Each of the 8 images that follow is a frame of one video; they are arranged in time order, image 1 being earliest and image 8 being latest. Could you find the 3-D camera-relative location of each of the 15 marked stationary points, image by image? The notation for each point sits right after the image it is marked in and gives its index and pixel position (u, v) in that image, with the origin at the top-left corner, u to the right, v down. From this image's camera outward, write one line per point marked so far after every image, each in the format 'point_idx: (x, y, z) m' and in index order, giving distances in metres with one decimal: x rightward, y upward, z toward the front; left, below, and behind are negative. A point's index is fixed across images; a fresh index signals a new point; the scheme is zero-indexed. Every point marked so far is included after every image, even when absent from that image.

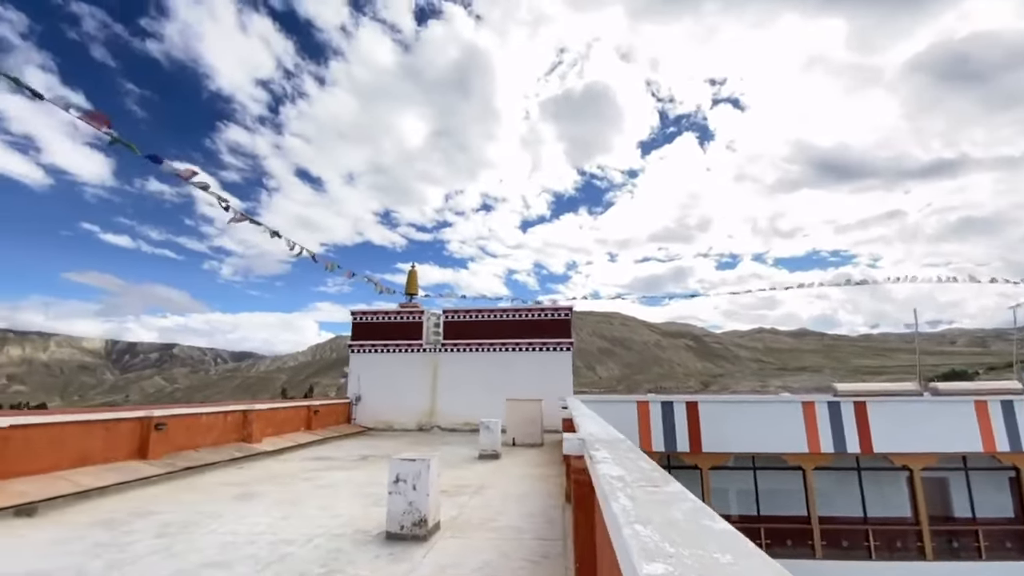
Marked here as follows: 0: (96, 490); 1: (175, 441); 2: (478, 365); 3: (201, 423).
0: (-5.5, -2.6, +6.3) m
1: (-5.8, -2.6, +8.3) m
2: (-1.0, -2.4, +14.9) m
3: (-5.7, -2.5, +8.9) m
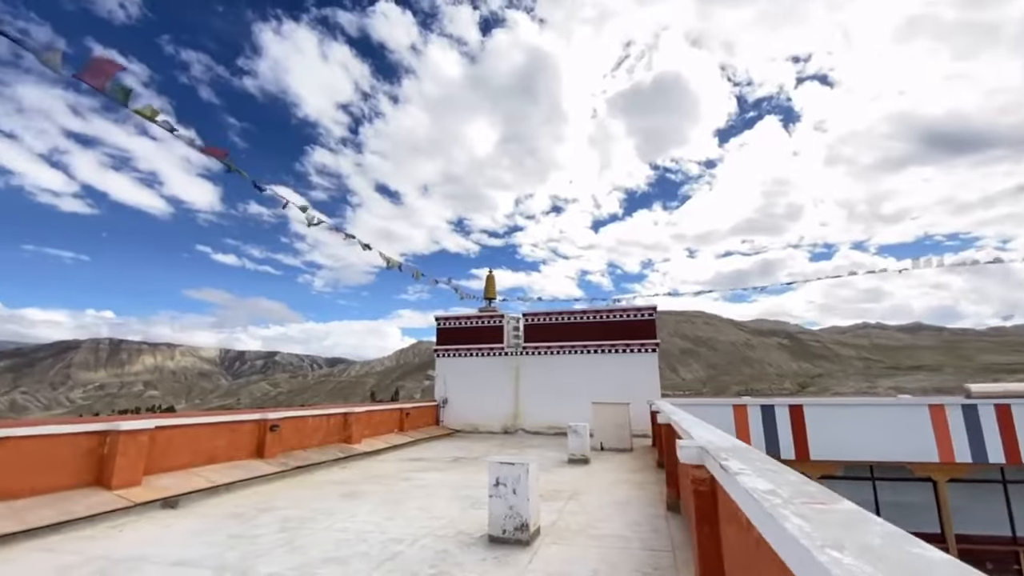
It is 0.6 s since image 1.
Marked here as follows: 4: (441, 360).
0: (-4.1, -2.9, +7.0) m
1: (-4.2, -2.9, +9.0) m
2: (+1.5, -2.5, +14.8) m
3: (-4.0, -2.7, +9.6) m
4: (-2.3, -2.4, +16.0) m
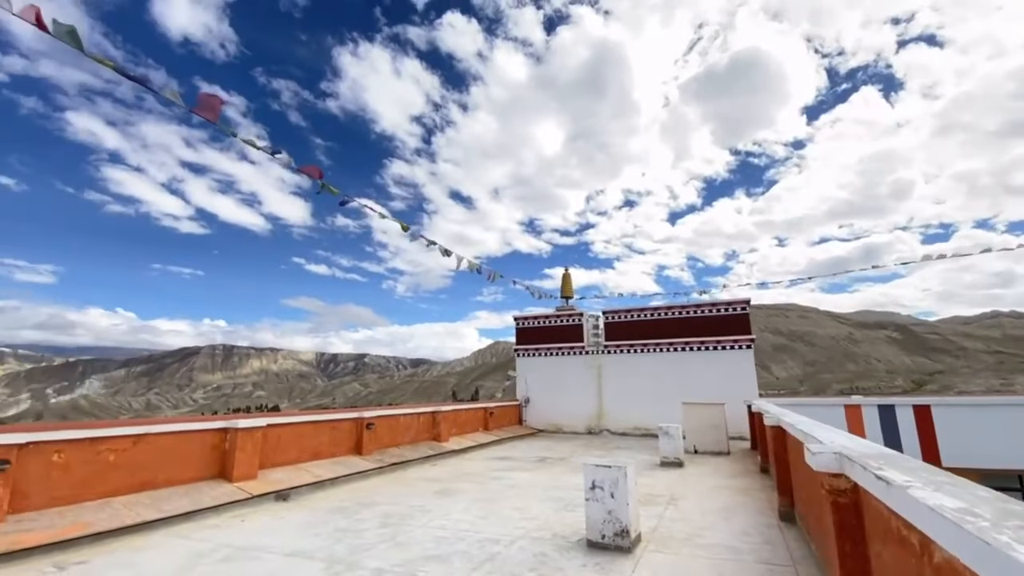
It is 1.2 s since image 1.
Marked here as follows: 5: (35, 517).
0: (-2.8, -2.9, +7.4) m
1: (-2.5, -2.9, +9.4) m
2: (+4.0, -2.3, +14.2) m
3: (-2.3, -2.8, +9.9) m
4: (+0.3, -2.4, +16.0) m
5: (-4.6, -2.2, +4.6) m
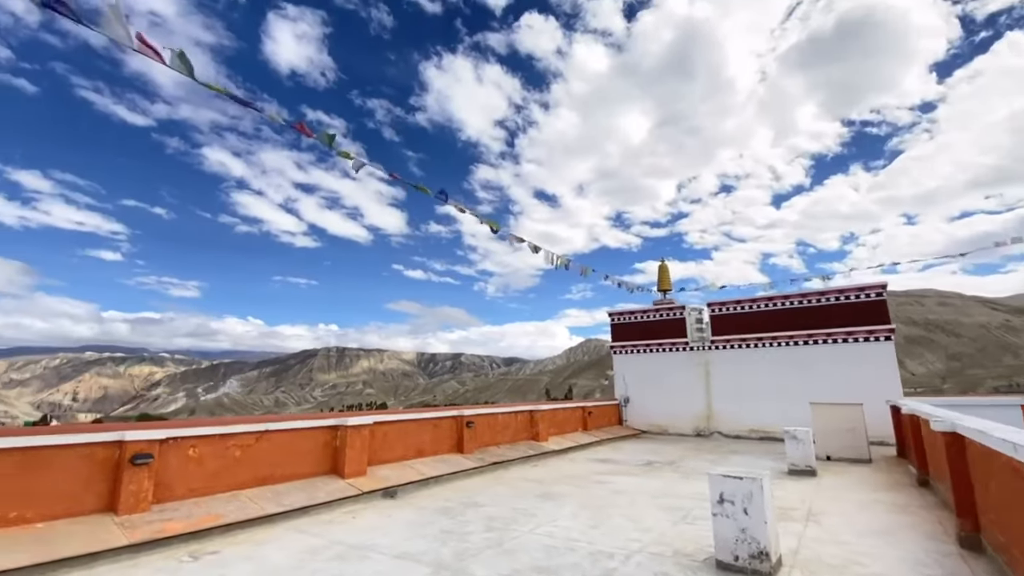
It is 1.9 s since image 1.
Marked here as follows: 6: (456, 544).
0: (-1.2, -2.9, +7.4) m
1: (-0.6, -2.9, +9.3) m
2: (+6.6, -2.0, +12.9) m
3: (-0.3, -2.7, +9.8) m
4: (+3.4, -2.2, +15.3) m
5: (-3.5, -2.3, +5.0) m
6: (-0.6, -2.5, +4.8) m
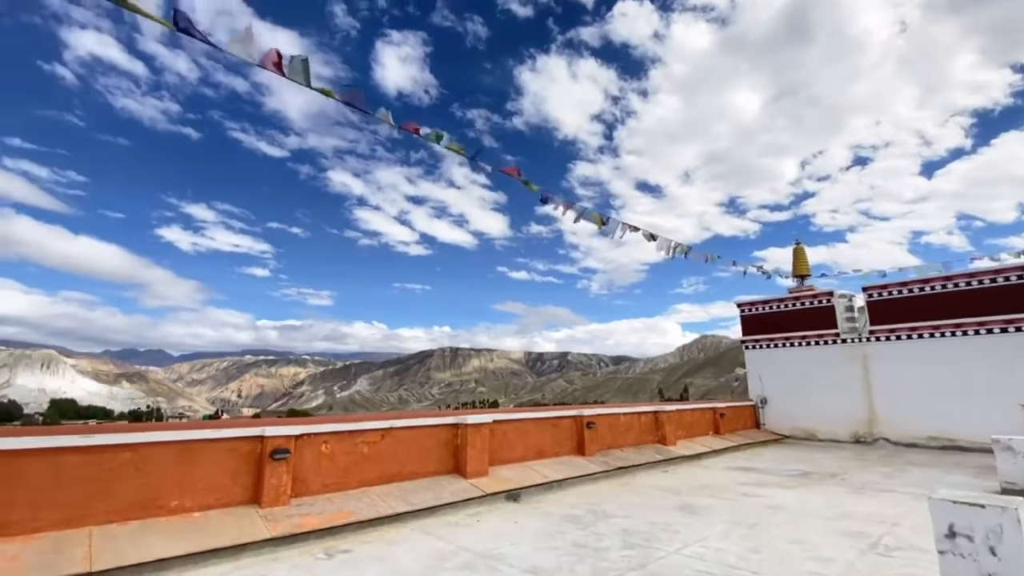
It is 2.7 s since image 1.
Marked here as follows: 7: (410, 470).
0: (+0.6, -2.8, +7.0) m
1: (+1.7, -2.7, +8.7) m
2: (+9.4, -1.5, +10.6) m
3: (+2.1, -2.6, +9.1) m
4: (+6.8, -1.8, +13.7) m
5: (-2.1, -2.2, +5.1) m
6: (+0.7, -2.4, +4.2) m
7: (-1.3, -2.3, +6.0) m
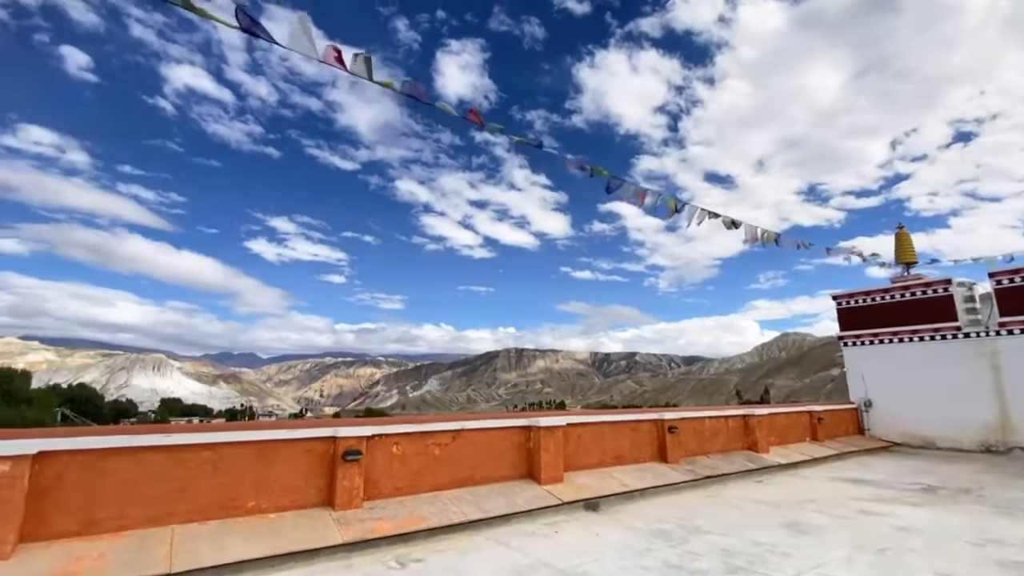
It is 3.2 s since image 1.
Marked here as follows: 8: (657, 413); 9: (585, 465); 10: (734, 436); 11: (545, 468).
0: (+1.7, -2.7, +6.4) m
1: (+2.9, -2.6, +8.0) m
2: (+10.8, -1.2, +8.9) m
3: (+3.4, -2.4, +8.4) m
4: (+8.6, -1.5, +12.3) m
5: (-1.3, -2.2, +4.9) m
6: (+1.4, -2.3, +3.7) m
7: (-0.4, -2.2, +5.8) m
8: (+2.3, -2.0, +7.8) m
9: (+1.0, -2.4, +6.7) m
10: (+4.0, -2.7, +8.8) m
11: (+0.4, -2.2, +6.0) m
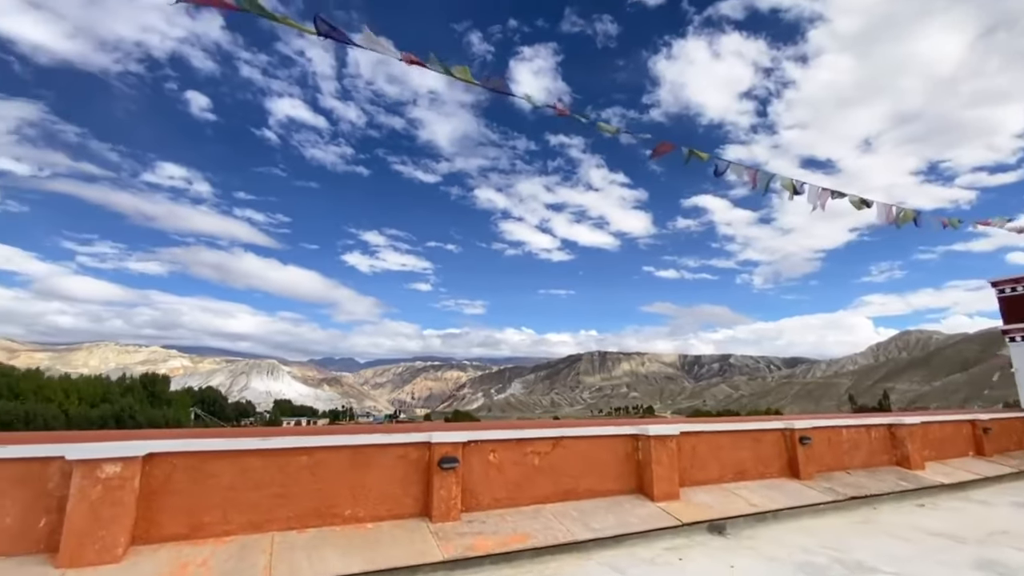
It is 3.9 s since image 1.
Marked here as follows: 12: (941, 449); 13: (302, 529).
0: (+2.9, -2.6, +5.5) m
1: (+4.4, -2.4, +6.9) m
2: (+12.3, -0.7, +6.5) m
3: (+4.9, -2.2, +7.1) m
4: (+10.7, -1.2, +10.2) m
5: (-0.3, -2.2, +4.5) m
6: (+2.2, -2.1, +2.9) m
7: (+0.8, -2.1, +5.2) m
8: (+3.8, -1.8, +6.7) m
9: (+2.3, -2.3, +5.9) m
10: (+5.7, -2.5, +7.5) m
11: (+1.6, -2.1, +5.3) m
12: (+7.3, -2.7, +8.1) m
13: (-1.8, -2.0, +4.0) m
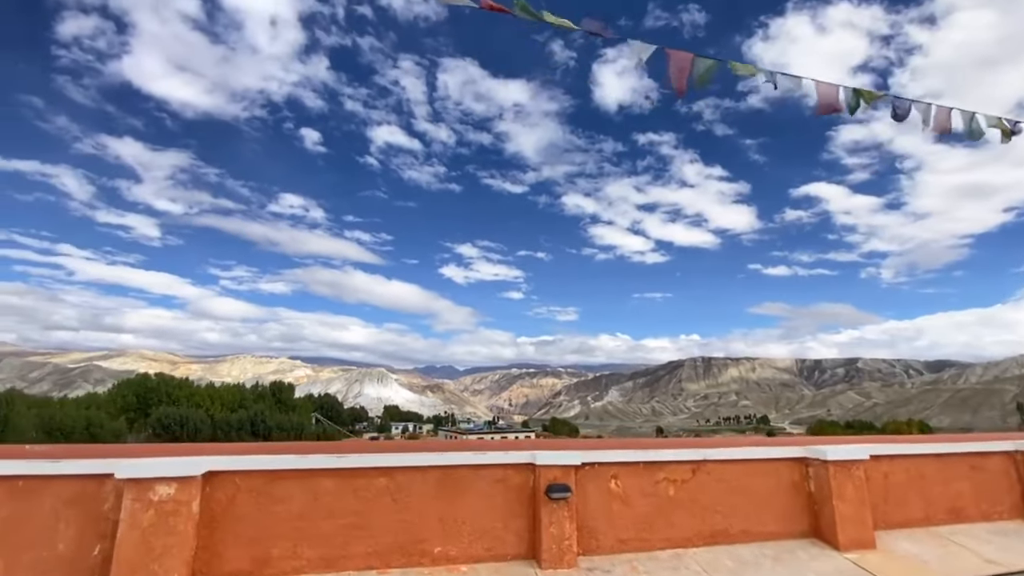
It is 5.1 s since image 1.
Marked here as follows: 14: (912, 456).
0: (+4.0, -2.3, +3.8) m
1: (+5.7, -2.1, +4.9) m
2: (+13.4, -0.1, +3.0) m
3: (+6.3, -1.9, +5.1) m
4: (+12.5, -0.6, +7.0) m
5: (+0.7, -2.0, +3.5) m
6: (+2.8, -1.9, +1.4) m
7: (+1.9, -1.9, +3.9) m
8: (+5.0, -1.5, +4.9) m
9: (+3.4, -2.1, +4.3) m
10: (+7.1, -2.1, +5.2) m
11: (+2.7, -1.9, +3.9) m
12: (+8.8, -2.3, +5.6) m
13: (-0.9, -1.9, +3.3) m
14: (+3.7, -1.5, +4.5) m
